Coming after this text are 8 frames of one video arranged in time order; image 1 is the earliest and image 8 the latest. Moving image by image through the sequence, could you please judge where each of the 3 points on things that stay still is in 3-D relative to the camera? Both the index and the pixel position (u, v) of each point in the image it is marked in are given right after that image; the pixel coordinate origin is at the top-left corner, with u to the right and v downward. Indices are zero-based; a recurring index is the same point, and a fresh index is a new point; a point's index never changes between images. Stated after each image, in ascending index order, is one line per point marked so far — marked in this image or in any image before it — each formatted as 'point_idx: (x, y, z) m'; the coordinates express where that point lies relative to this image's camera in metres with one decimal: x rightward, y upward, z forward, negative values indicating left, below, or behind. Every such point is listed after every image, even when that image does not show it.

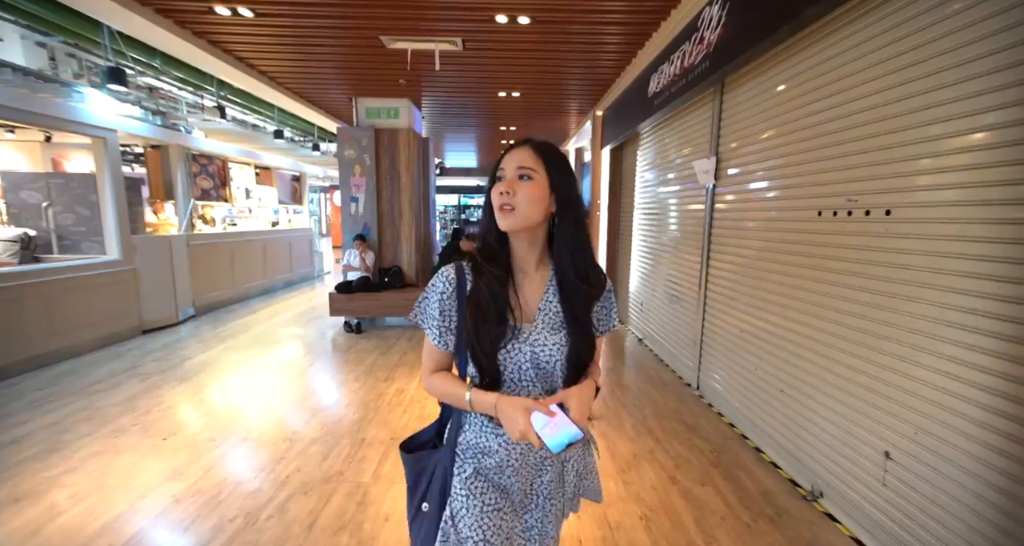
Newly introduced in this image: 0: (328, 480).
0: (-1.0, -1.1, +2.2) m
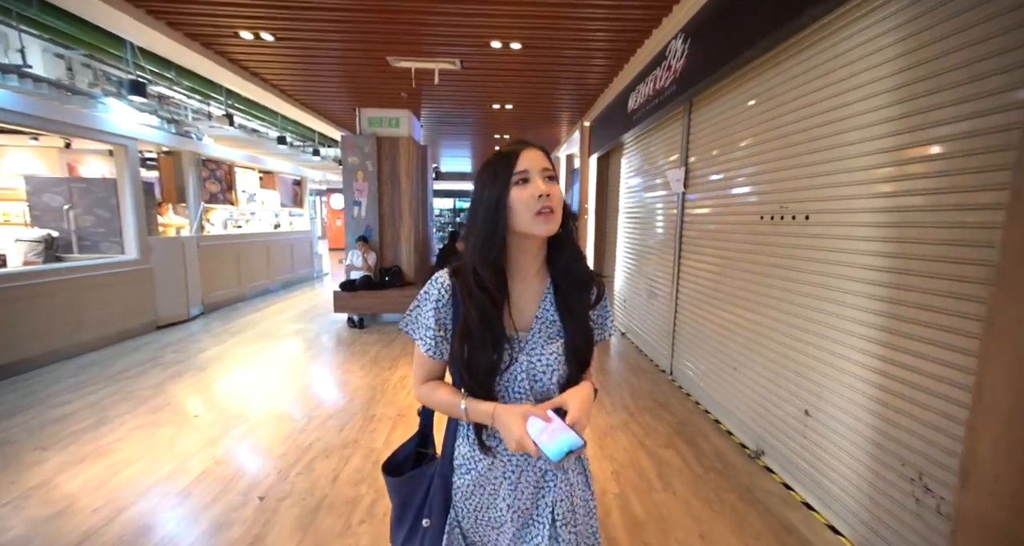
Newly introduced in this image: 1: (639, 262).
0: (-1.1, -1.1, +2.6) m
1: (+1.5, +0.1, +4.8) m
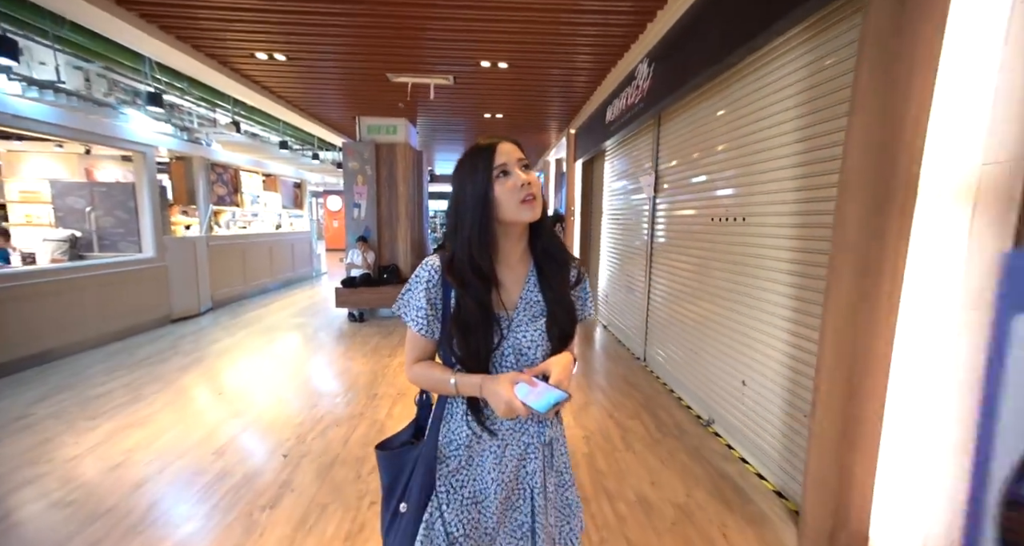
0: (-1.2, -1.1, +3.0) m
1: (+1.4, +0.2, +5.2) m
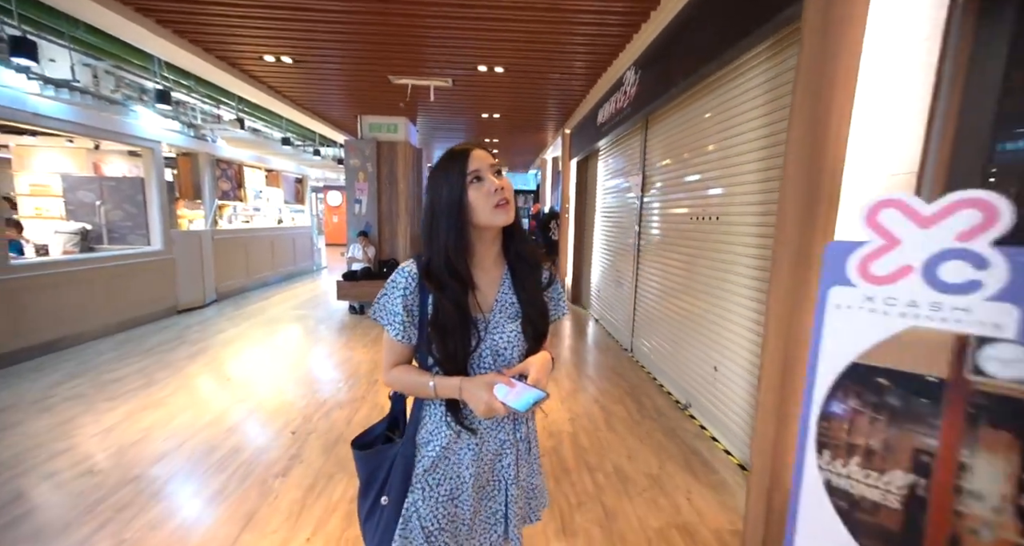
0: (-1.2, -1.0, +3.2) m
1: (+1.3, +0.2, +5.4) m
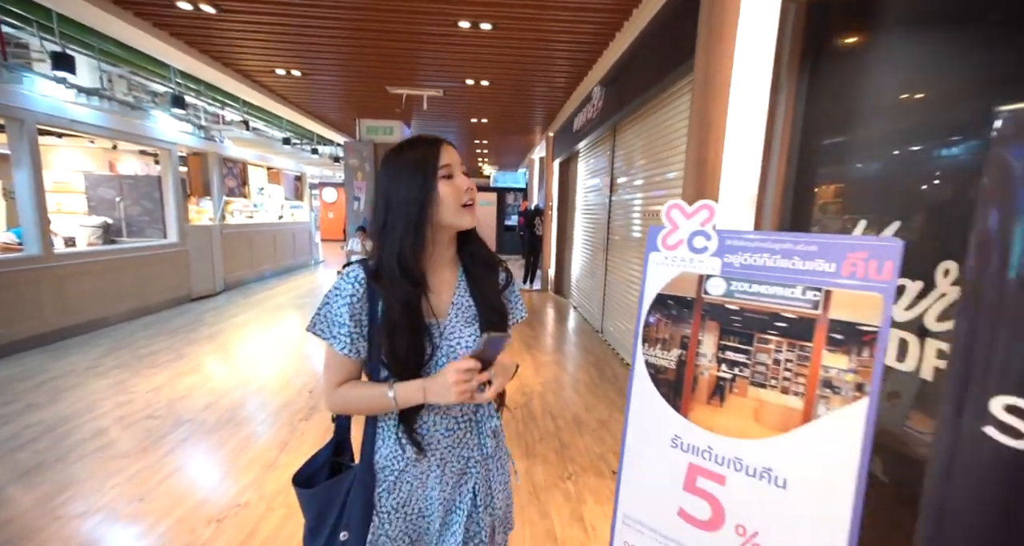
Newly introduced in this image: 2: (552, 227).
0: (-1.4, -0.9, +3.7) m
1: (+1.1, +0.3, +6.0) m
2: (+0.7, +0.9, +7.8) m
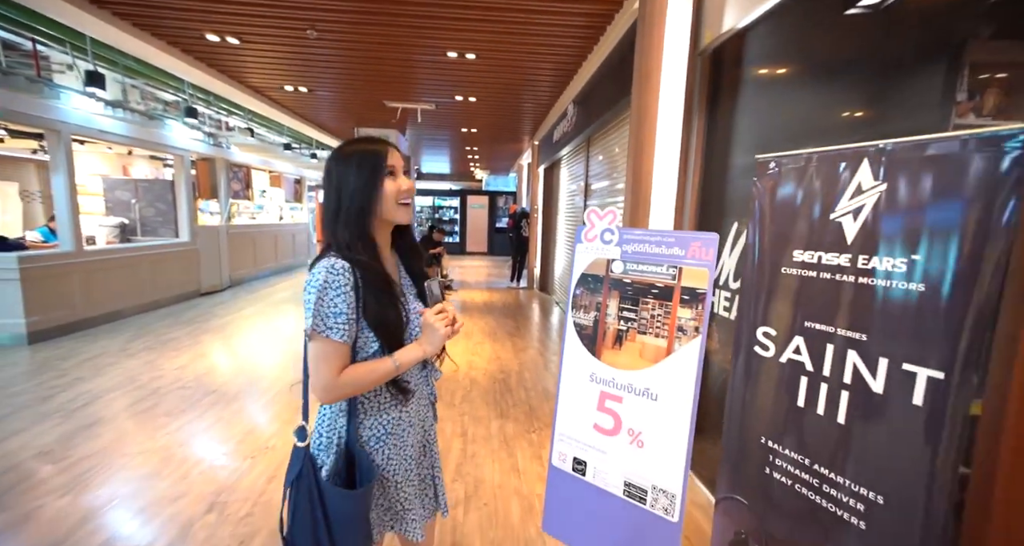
0: (-1.6, -0.8, +4.2) m
1: (+0.9, +0.4, +6.5) m
2: (+0.5, +0.9, +8.3) m
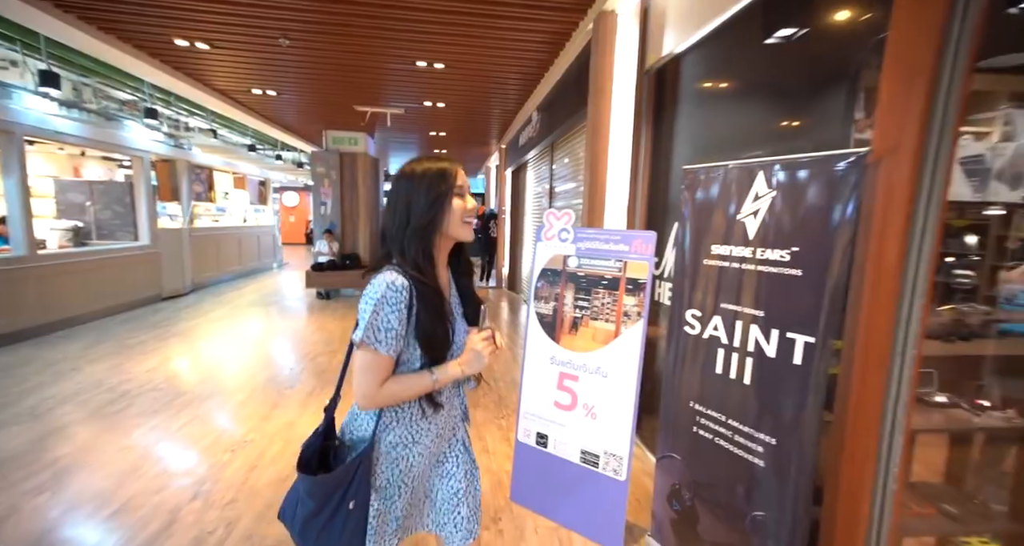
0: (-1.9, -0.8, +4.2) m
1: (+0.4, +0.4, +6.7) m
2: (-0.1, +0.9, +8.5) m
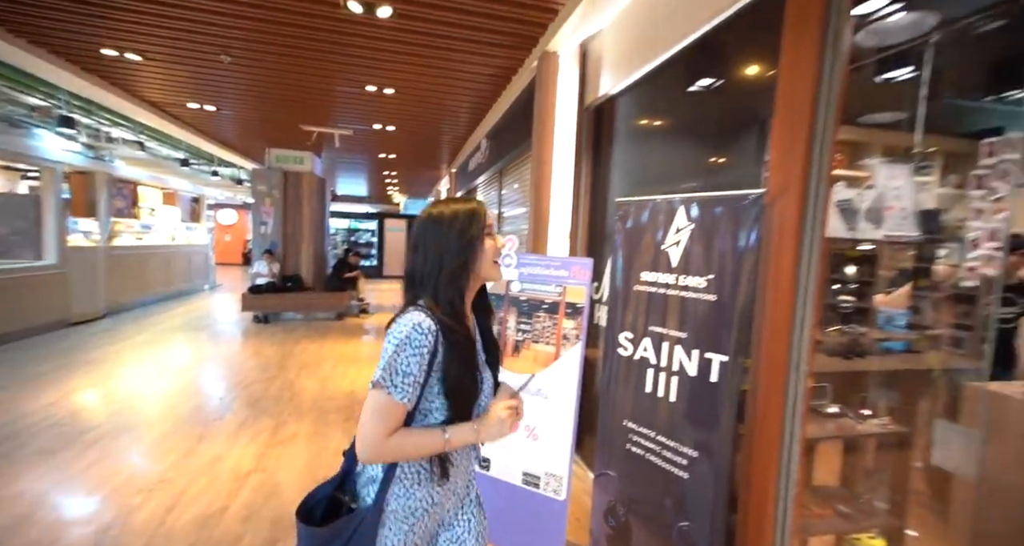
0: (-2.4, -1.1, +4.0) m
1: (-0.4, 0.0, +6.8) m
2: (-1.1, +0.4, +8.5) m
